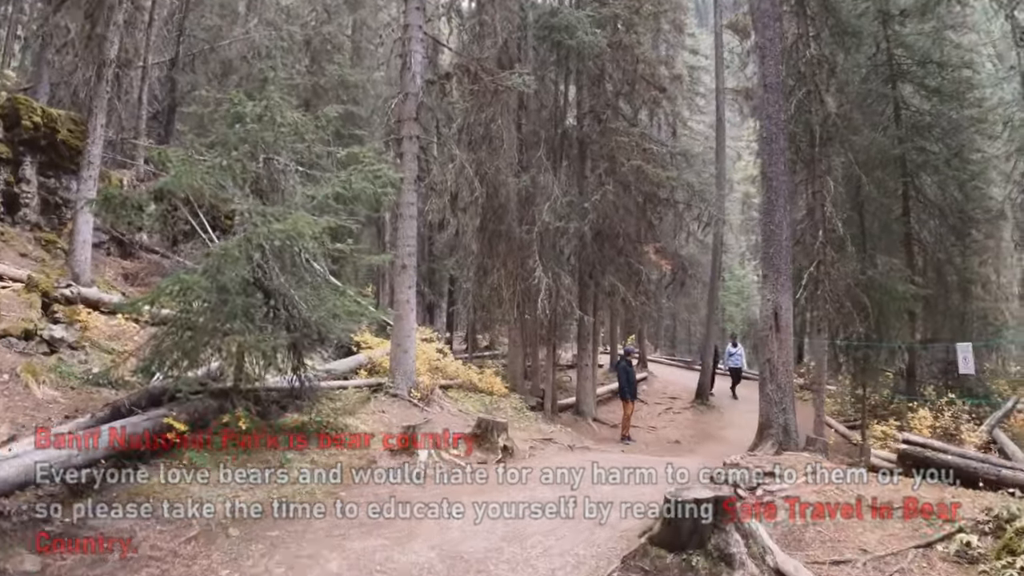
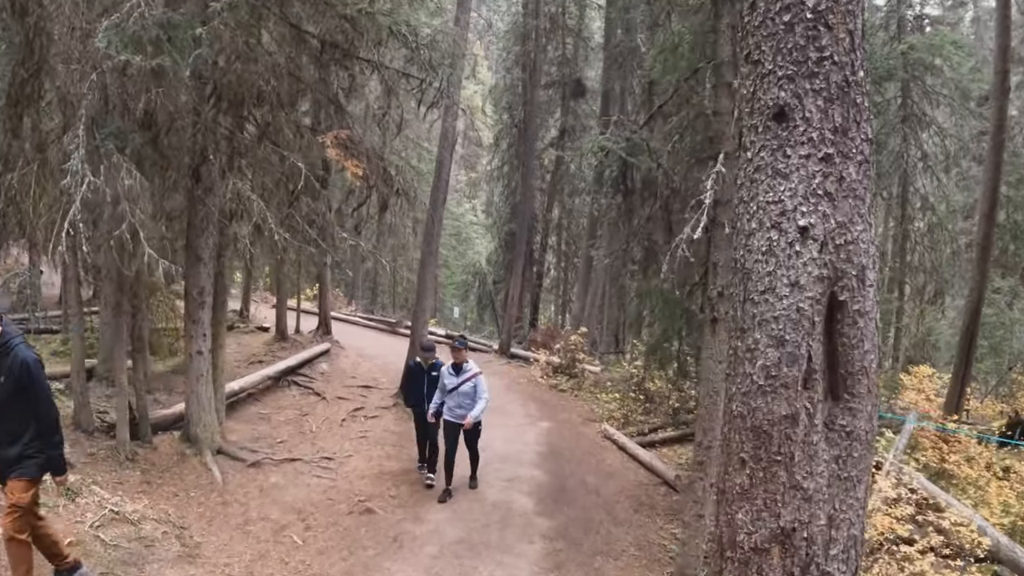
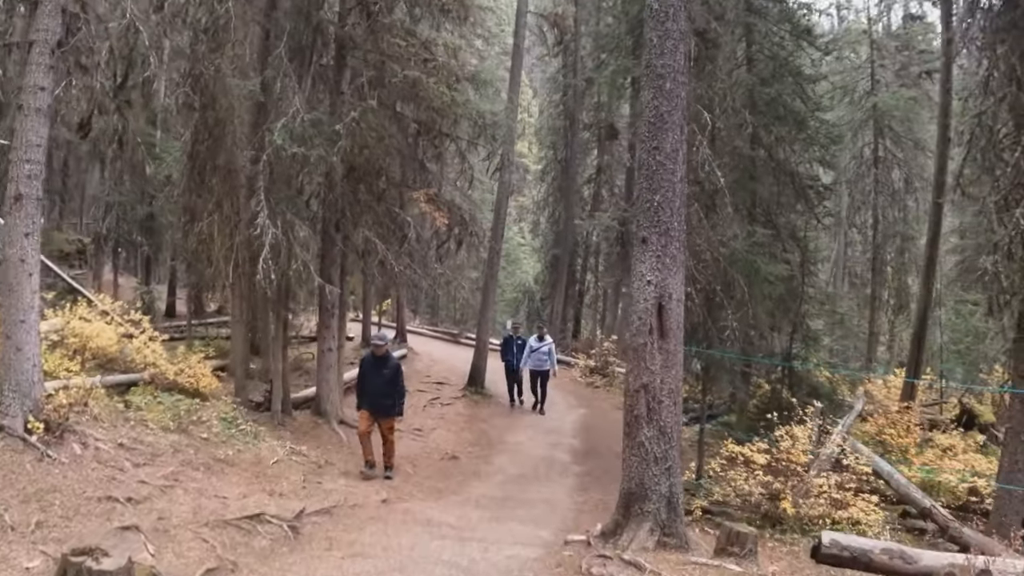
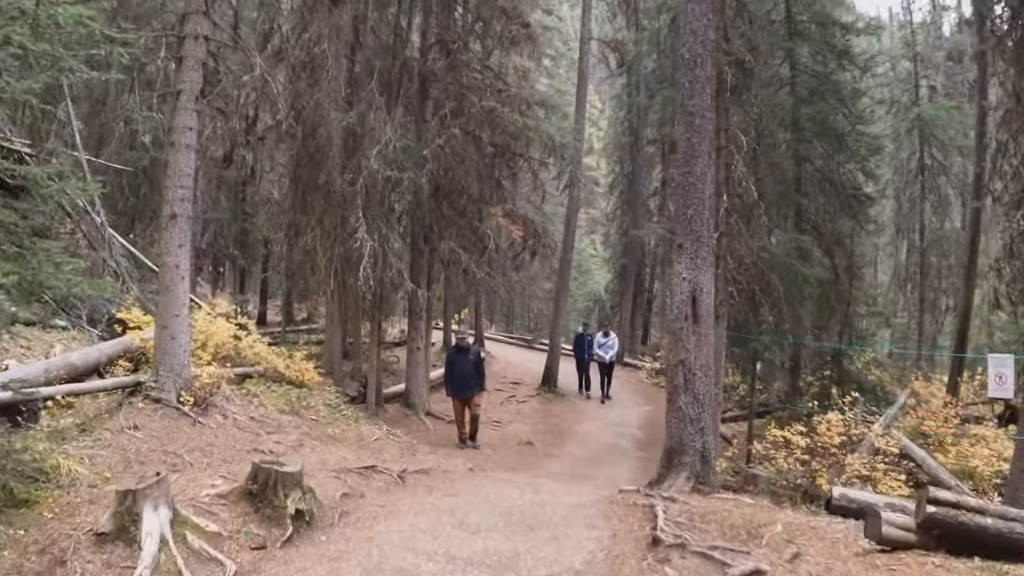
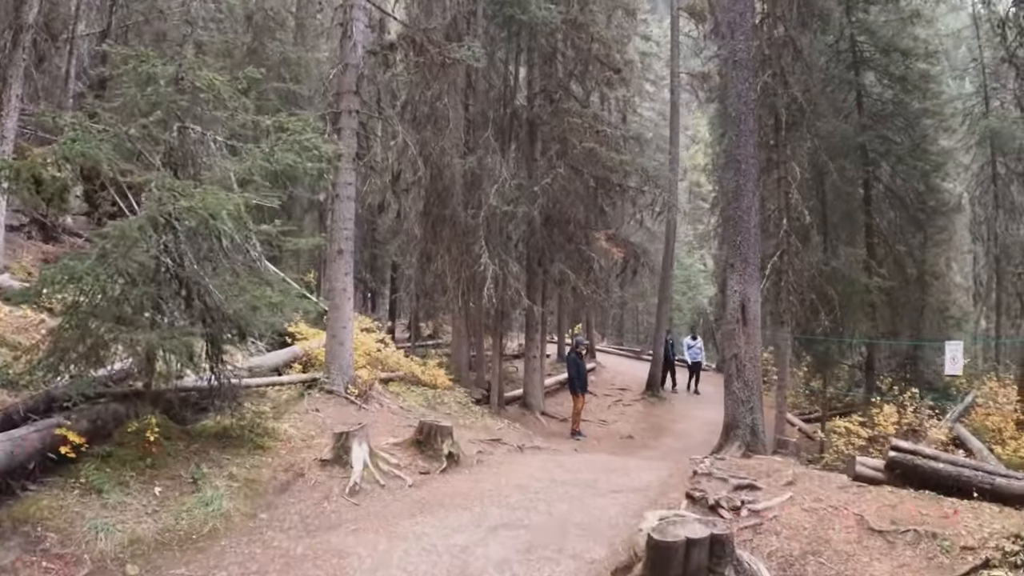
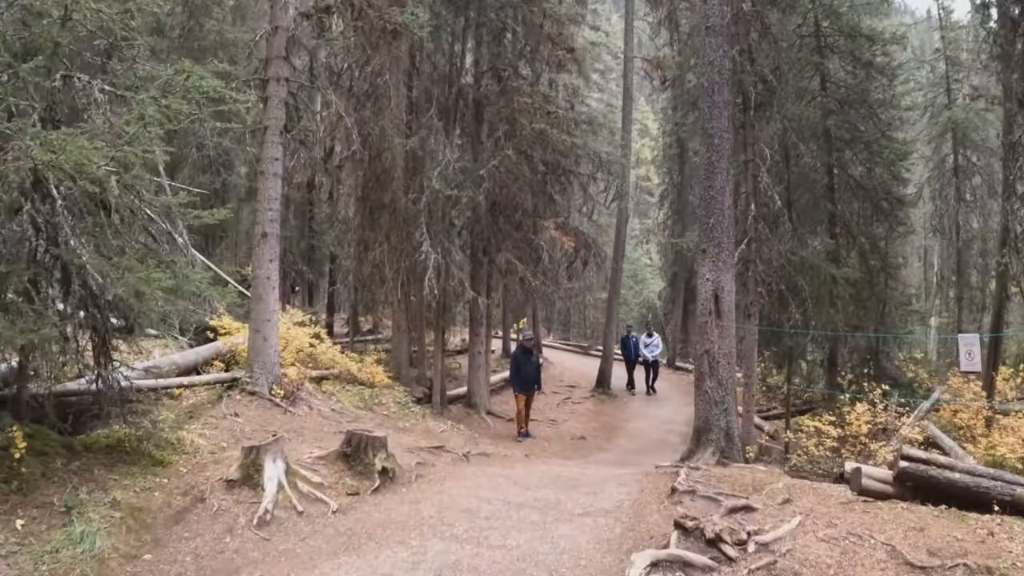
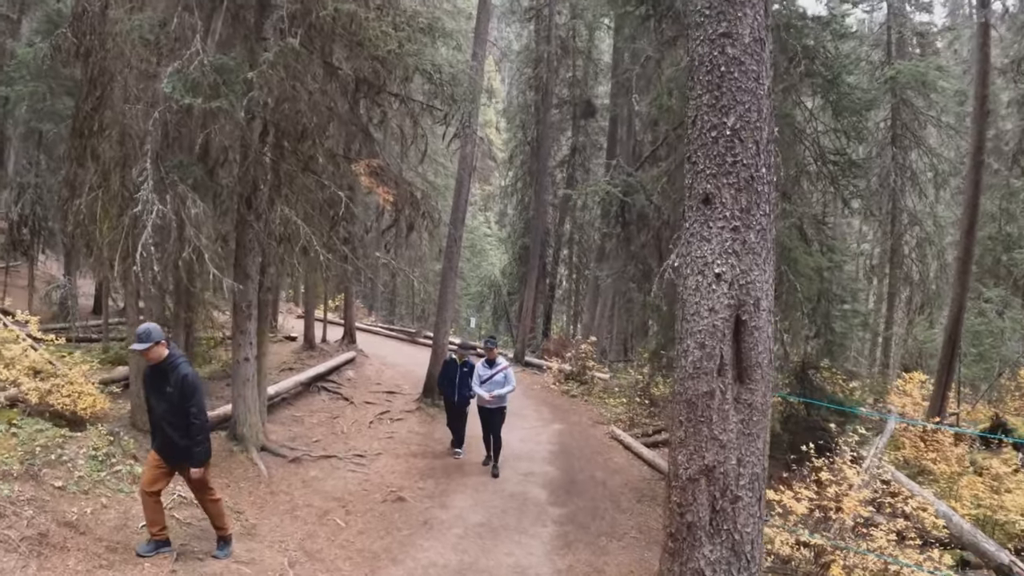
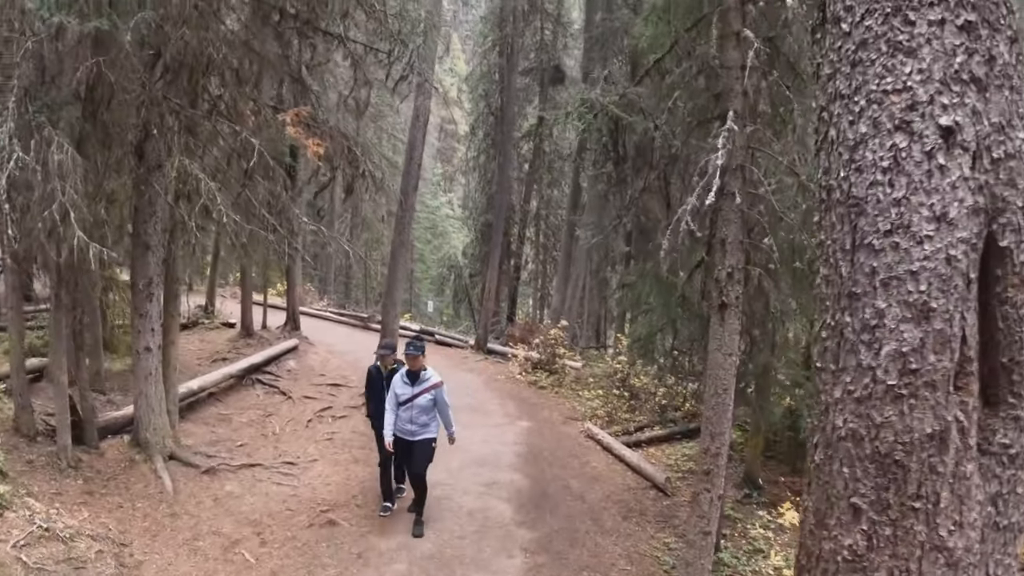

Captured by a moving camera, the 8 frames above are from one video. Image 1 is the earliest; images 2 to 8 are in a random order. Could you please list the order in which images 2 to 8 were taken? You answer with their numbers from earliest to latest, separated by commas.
5, 6, 4, 3, 7, 2, 8
